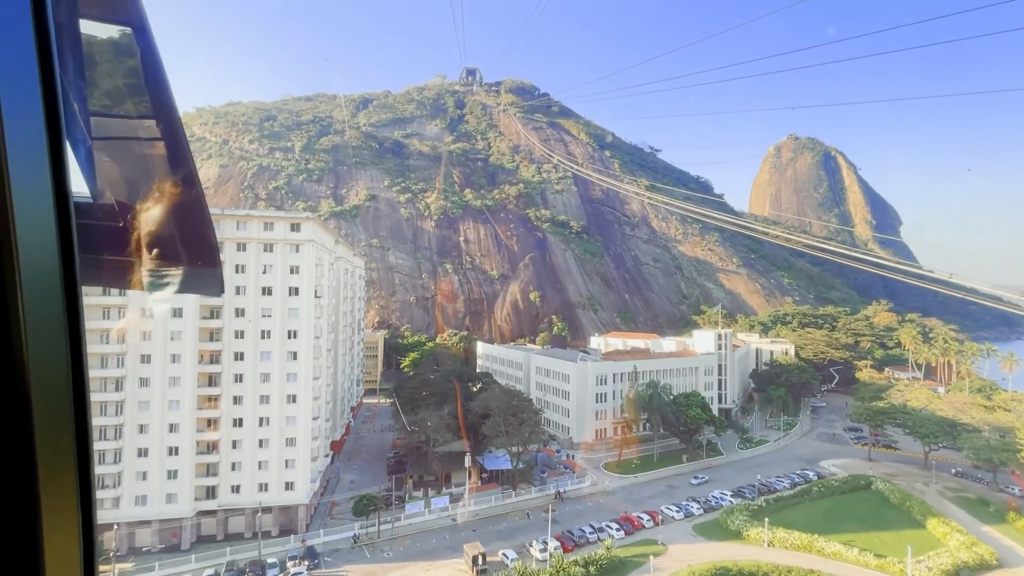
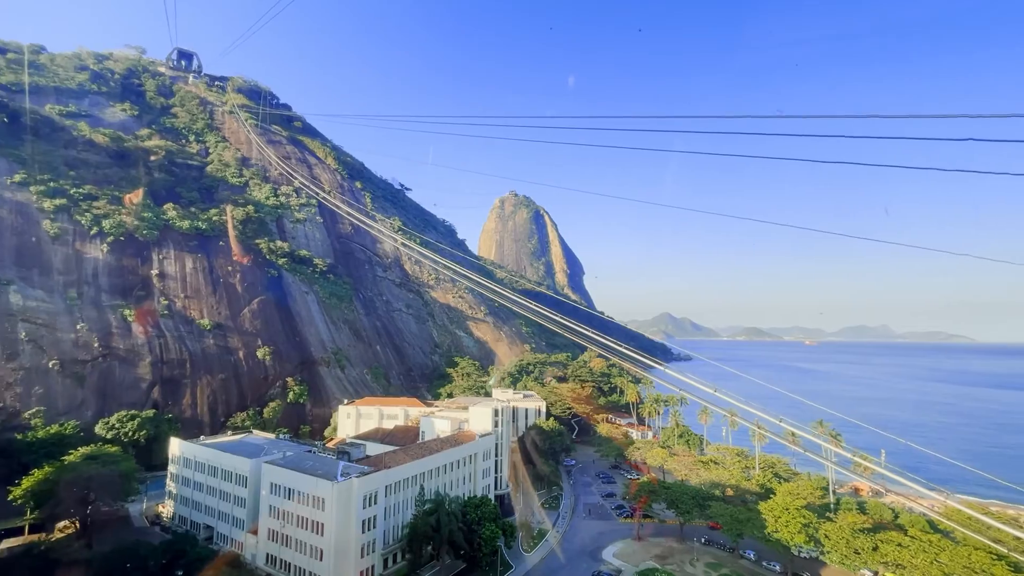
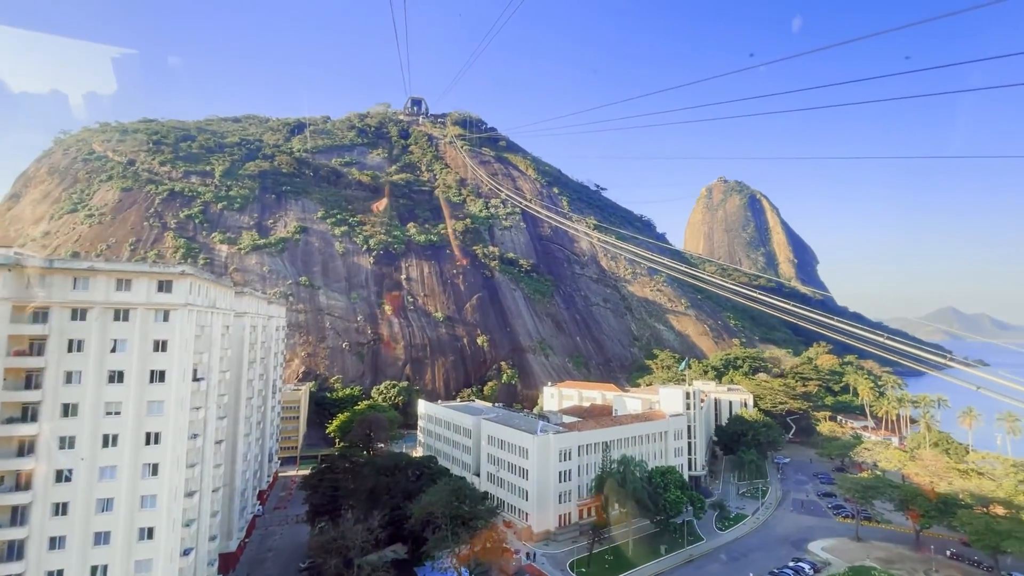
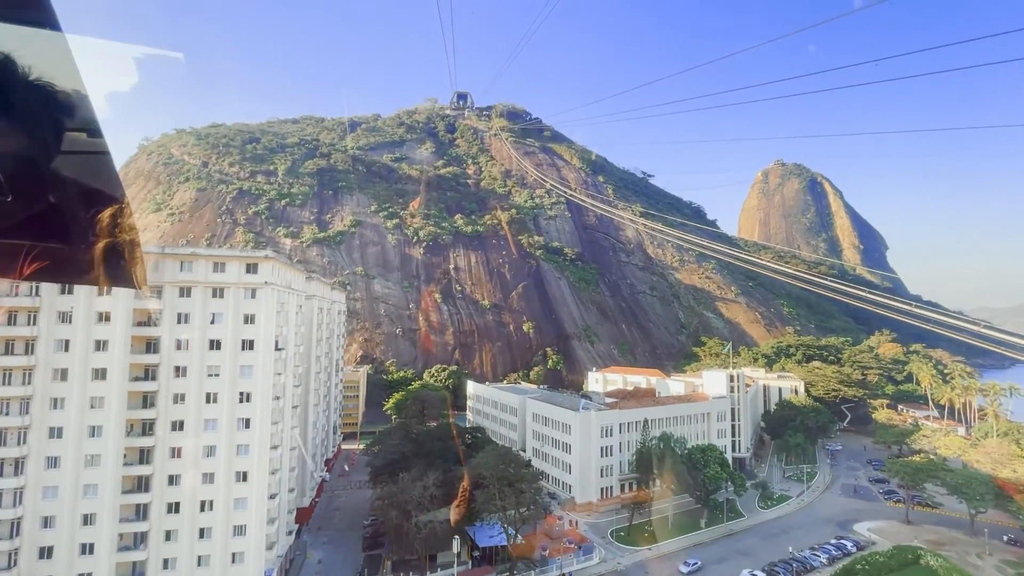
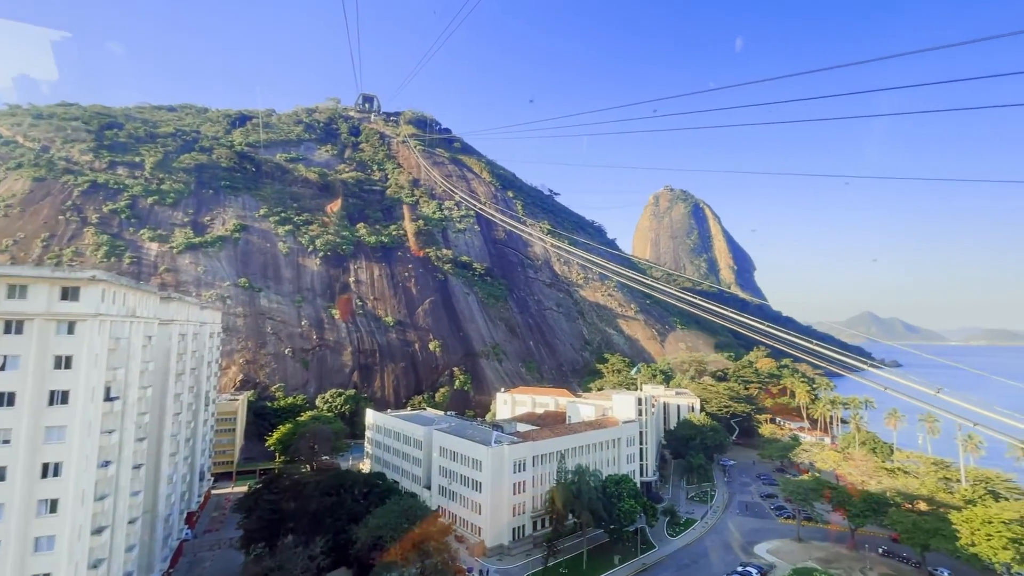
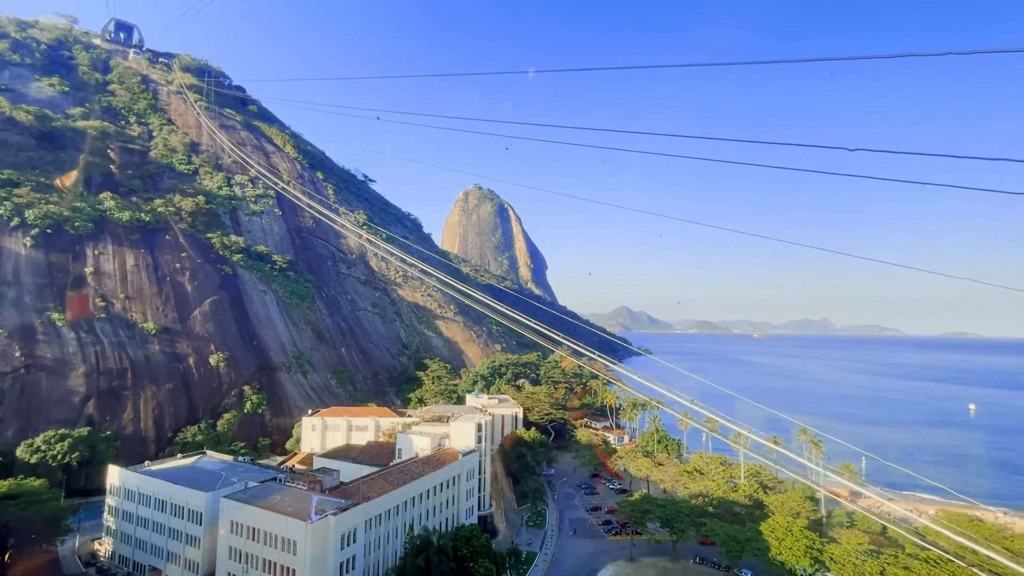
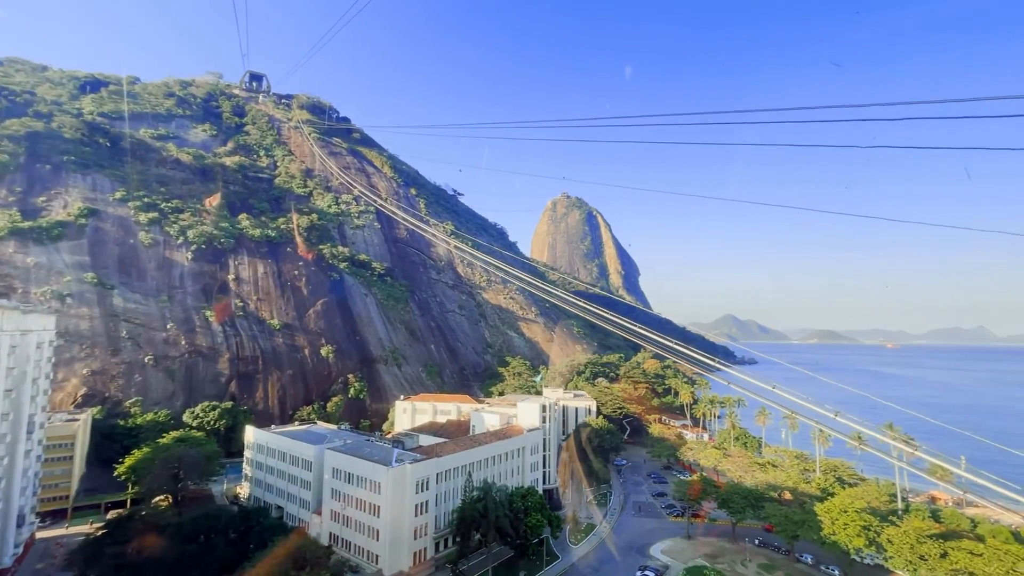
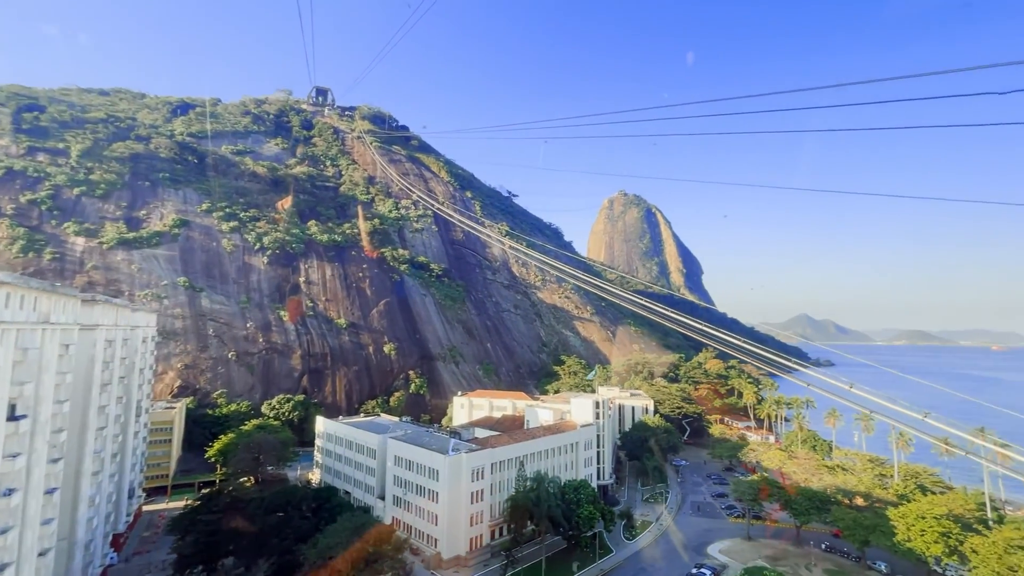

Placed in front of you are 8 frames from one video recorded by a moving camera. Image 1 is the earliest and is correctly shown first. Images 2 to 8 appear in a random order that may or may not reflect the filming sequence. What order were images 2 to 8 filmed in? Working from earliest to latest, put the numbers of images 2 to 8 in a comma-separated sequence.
4, 3, 5, 8, 7, 2, 6
